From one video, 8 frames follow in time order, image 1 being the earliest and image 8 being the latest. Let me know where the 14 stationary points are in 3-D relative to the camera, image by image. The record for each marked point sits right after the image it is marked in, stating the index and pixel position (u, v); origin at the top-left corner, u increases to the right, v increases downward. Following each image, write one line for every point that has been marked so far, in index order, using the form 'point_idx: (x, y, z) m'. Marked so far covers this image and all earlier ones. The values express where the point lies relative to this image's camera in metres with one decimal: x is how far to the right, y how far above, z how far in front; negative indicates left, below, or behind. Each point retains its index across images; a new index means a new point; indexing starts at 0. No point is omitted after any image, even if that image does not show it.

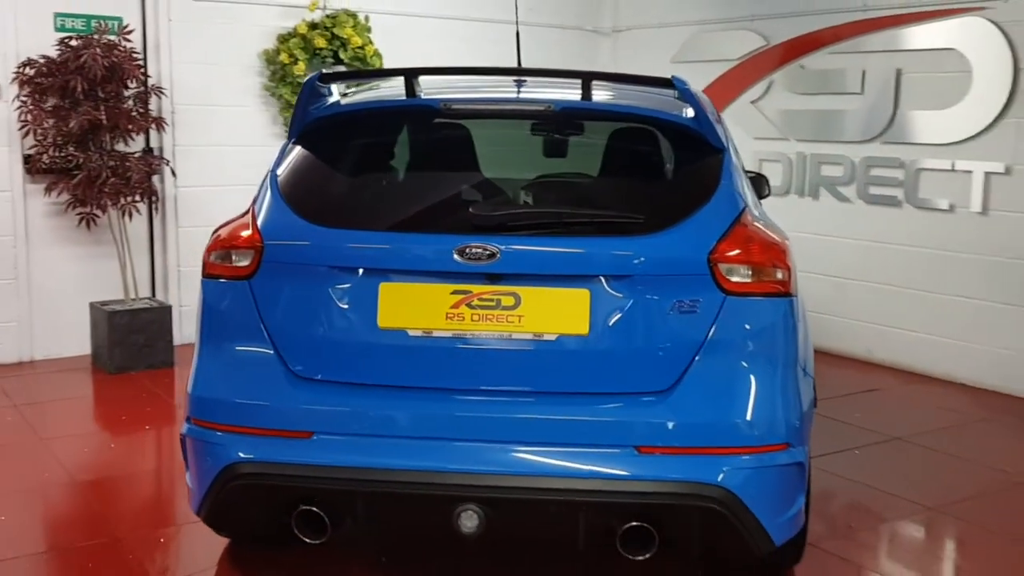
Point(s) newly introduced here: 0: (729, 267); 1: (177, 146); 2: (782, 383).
0: (+0.5, 0.0, +2.3) m
1: (-1.7, +0.7, +5.3) m
2: (+0.6, -0.2, +2.3) m
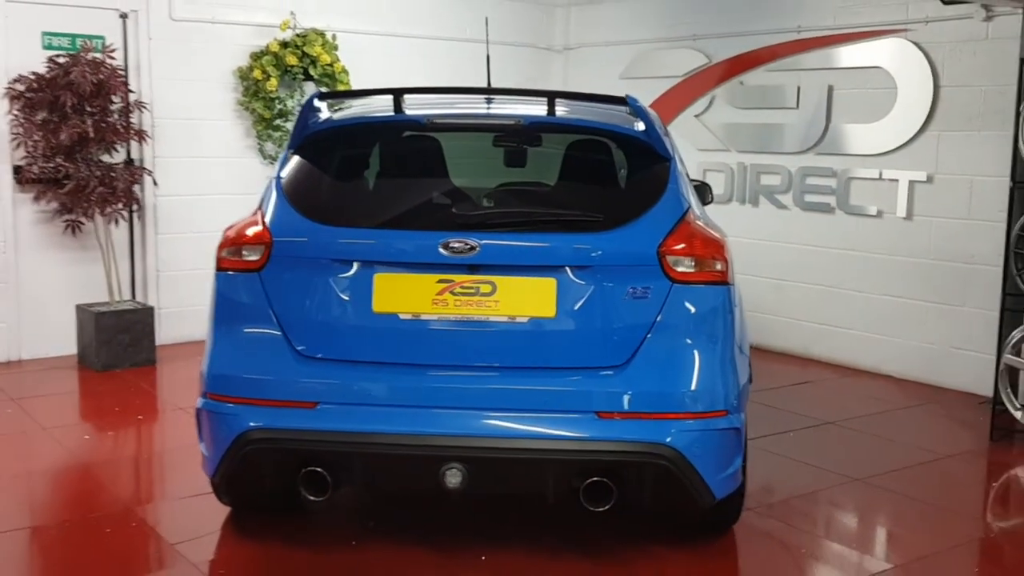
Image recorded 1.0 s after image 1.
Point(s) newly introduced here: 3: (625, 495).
0: (+0.4, +0.1, +2.7) m
1: (-1.9, +0.7, +5.6) m
2: (+0.5, -0.2, +2.7) m
3: (+0.3, -0.5, +2.7) m
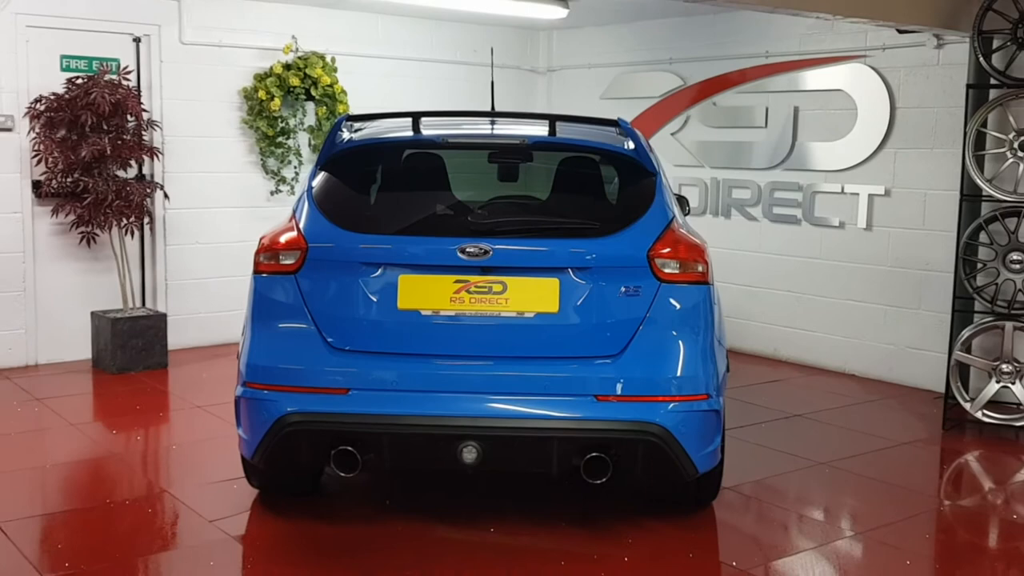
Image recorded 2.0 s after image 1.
0: (+0.4, +0.1, +3.0) m
1: (-2.0, +0.7, +5.9) m
2: (+0.6, -0.2, +3.1) m
3: (+0.3, -0.5, +3.1) m
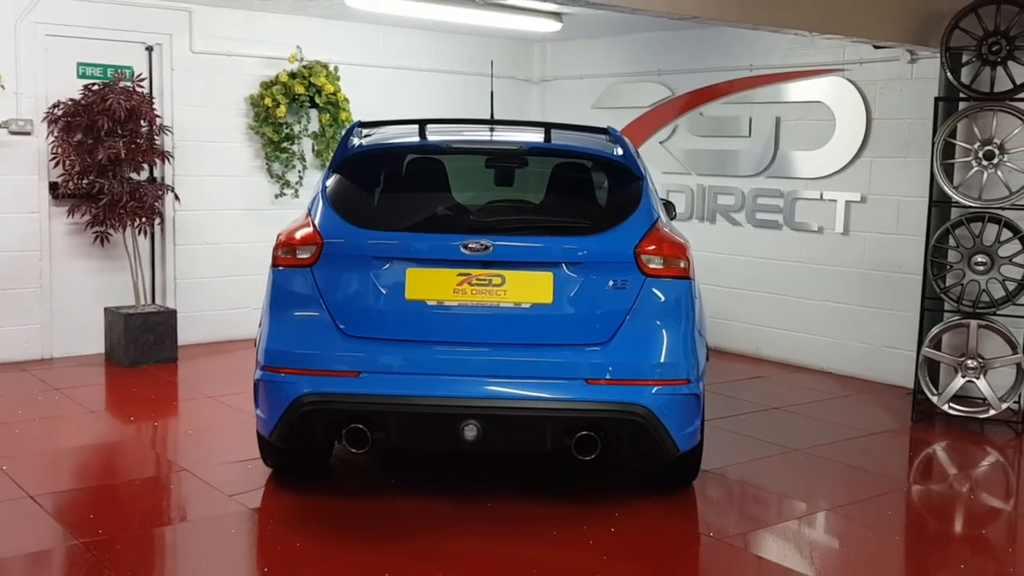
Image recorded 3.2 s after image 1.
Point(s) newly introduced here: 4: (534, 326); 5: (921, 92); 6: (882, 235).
0: (+0.4, +0.1, +3.3) m
1: (-2.0, +0.7, +6.2) m
2: (+0.6, -0.2, +3.3) m
3: (+0.3, -0.5, +3.3) m
4: (+0.1, -0.1, +3.3) m
5: (+2.2, +1.0, +5.5) m
6: (+2.0, +0.3, +5.7) m
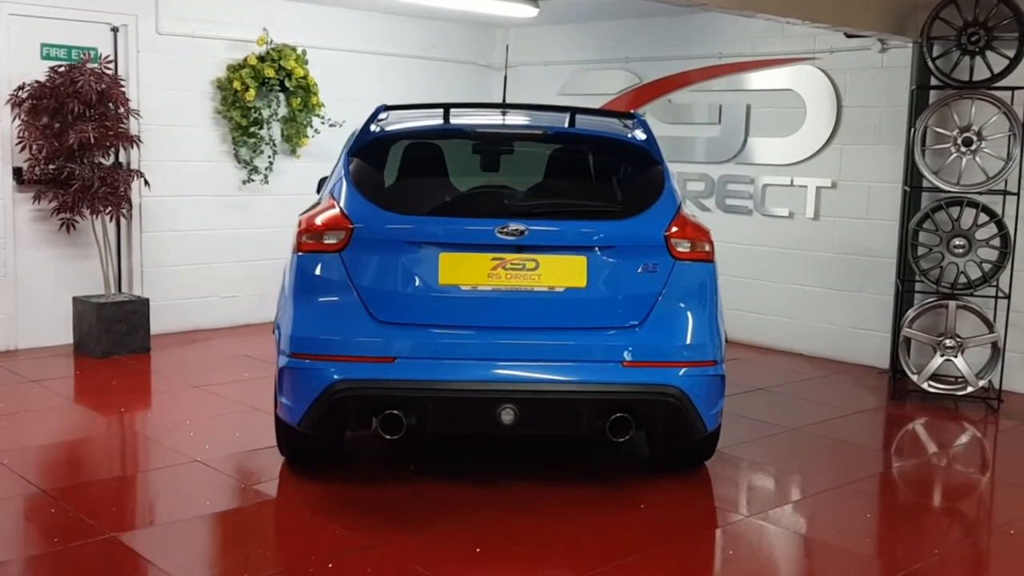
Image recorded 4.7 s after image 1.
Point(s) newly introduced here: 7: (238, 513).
0: (+0.5, +0.2, +3.4) m
1: (-2.1, +0.7, +6.0) m
2: (+0.6, -0.1, +3.4) m
3: (+0.4, -0.5, +3.4) m
4: (+0.2, -0.1, +3.3) m
5: (+2.1, +1.1, +5.6) m
6: (+1.9, +0.4, +5.8) m
7: (-0.9, -0.7, +3.4) m
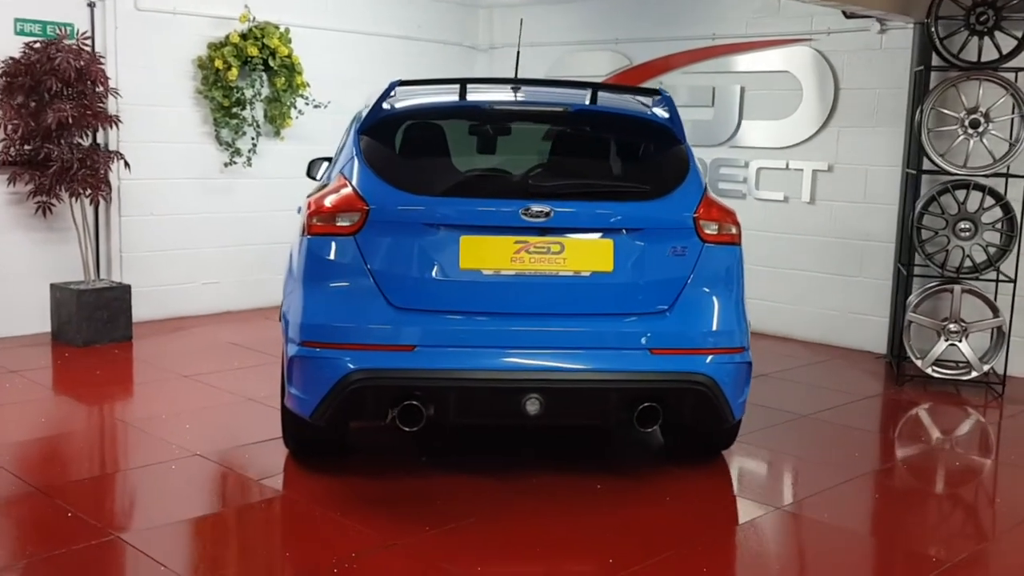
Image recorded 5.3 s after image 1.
0: (+0.6, +0.2, +3.2) m
1: (-2.2, +0.8, +5.8) m
2: (+0.7, -0.1, +3.3) m
3: (+0.5, -0.4, +3.3) m
4: (+0.2, 0.0, +3.2) m
5: (+2.0, +1.2, +5.6) m
6: (+1.9, +0.5, +5.8) m
7: (-0.8, -0.7, +3.3) m
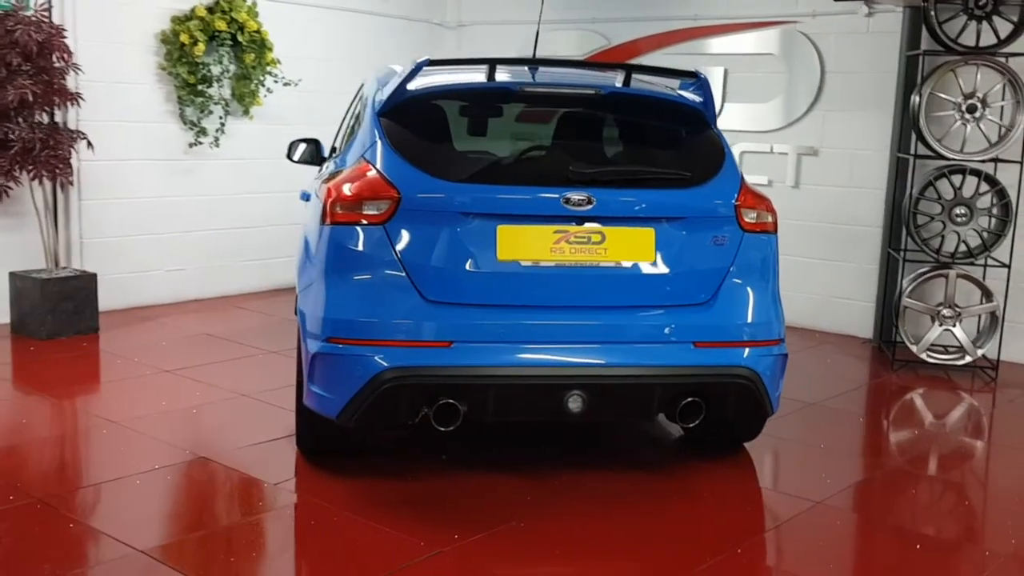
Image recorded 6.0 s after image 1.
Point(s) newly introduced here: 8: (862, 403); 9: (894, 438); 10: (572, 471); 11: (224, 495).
0: (+0.7, +0.2, +3.1) m
1: (-2.3, +0.9, +5.4) m
2: (+0.8, 0.0, +3.2) m
3: (+0.6, -0.4, +3.2) m
4: (+0.3, 0.0, +3.0) m
5: (+1.9, +1.3, +5.5) m
6: (+1.8, +0.6, +5.8) m
7: (-0.7, -0.7, +3.1) m
8: (+1.6, -0.5, +4.7) m
9: (+1.6, -0.6, +4.2) m
10: (+0.2, -0.6, +3.5) m
11: (-0.9, -0.7, +3.3) m
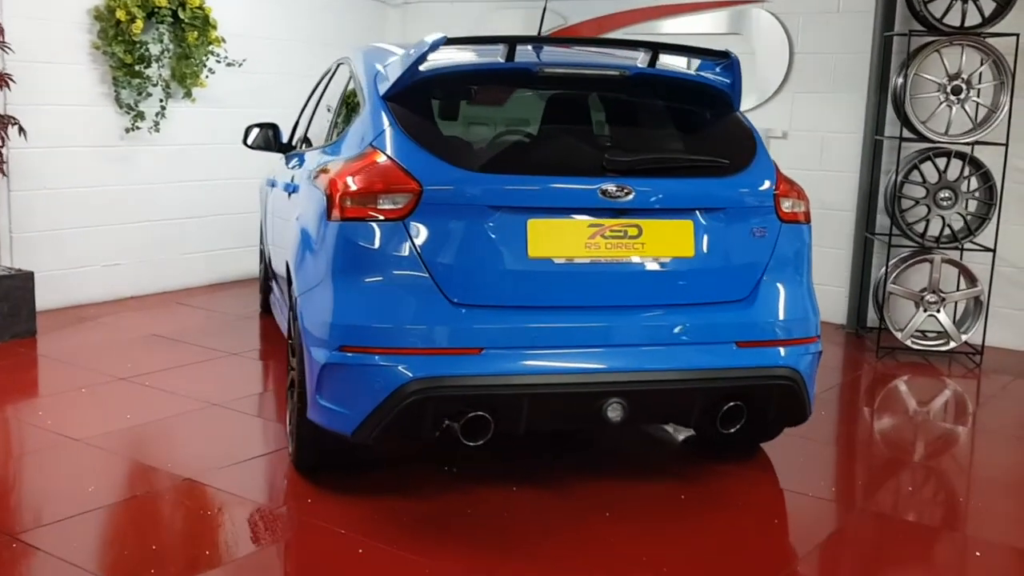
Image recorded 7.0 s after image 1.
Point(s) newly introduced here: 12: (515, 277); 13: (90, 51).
0: (+0.7, +0.3, +3.0) m
1: (-2.4, +0.9, +4.9) m
2: (+0.9, 0.0, +3.0) m
3: (+0.6, -0.4, +3.0) m
4: (+0.4, 0.0, +2.8) m
5: (+1.8, +1.4, +5.4) m
6: (+1.6, +0.6, +5.6) m
7: (-0.7, -0.7, +2.8) m
8: (+1.5, -0.5, +4.6) m
9: (+1.5, -0.6, +4.2) m
10: (+0.2, -0.6, +3.3) m
11: (-0.9, -0.7, +2.9) m
12: (0.0, 0.0, +2.7) m
13: (-2.2, +1.2, +5.3) m
